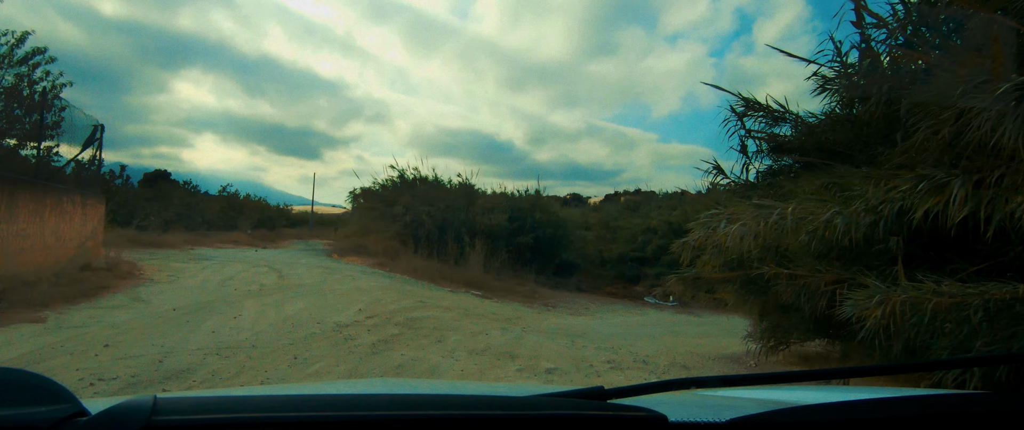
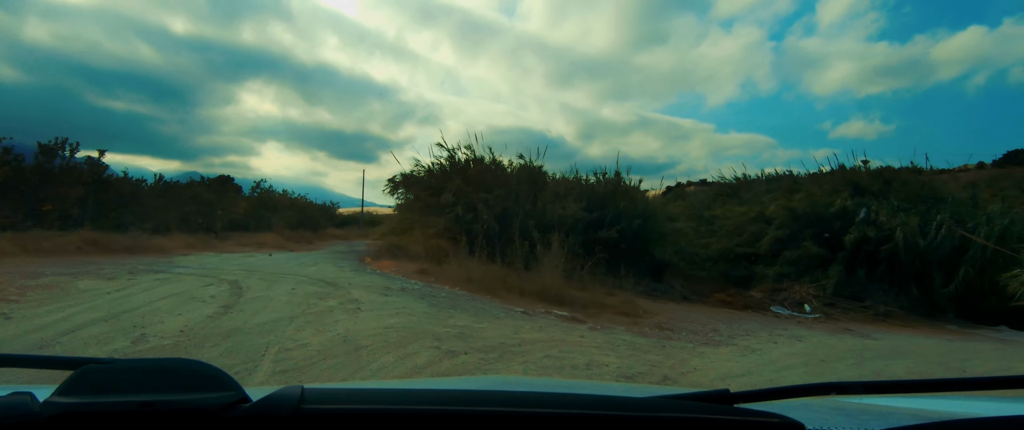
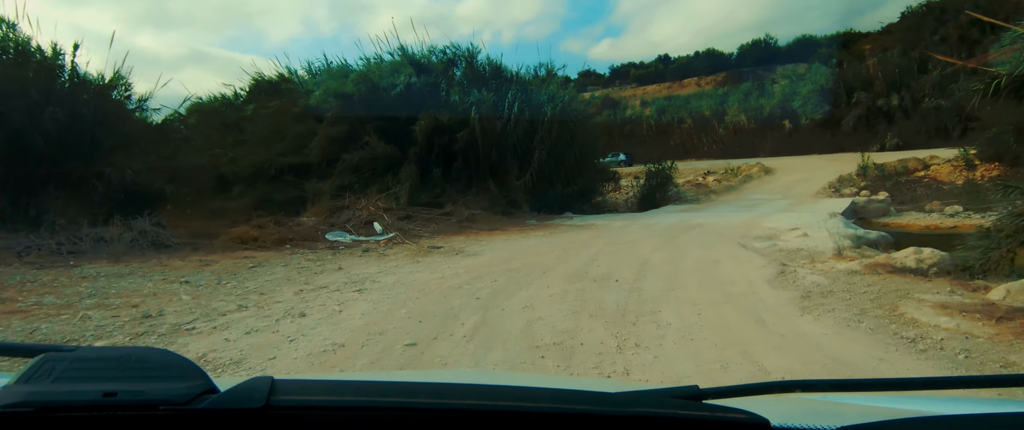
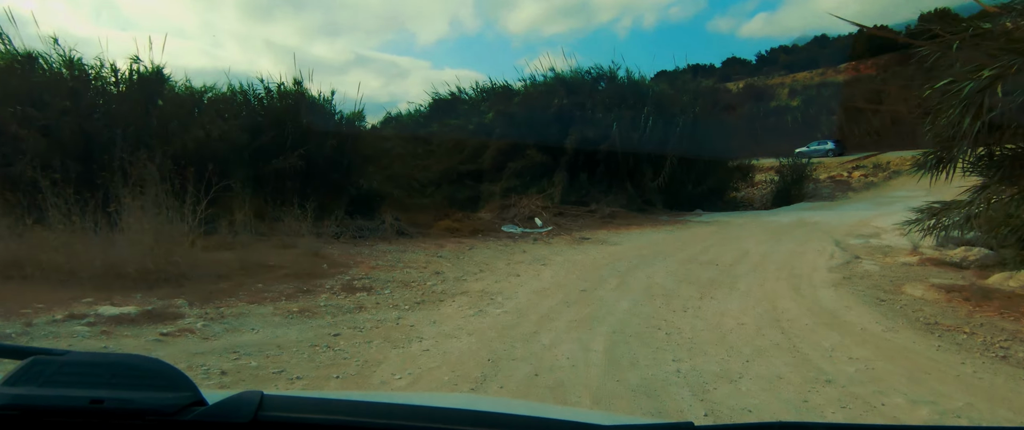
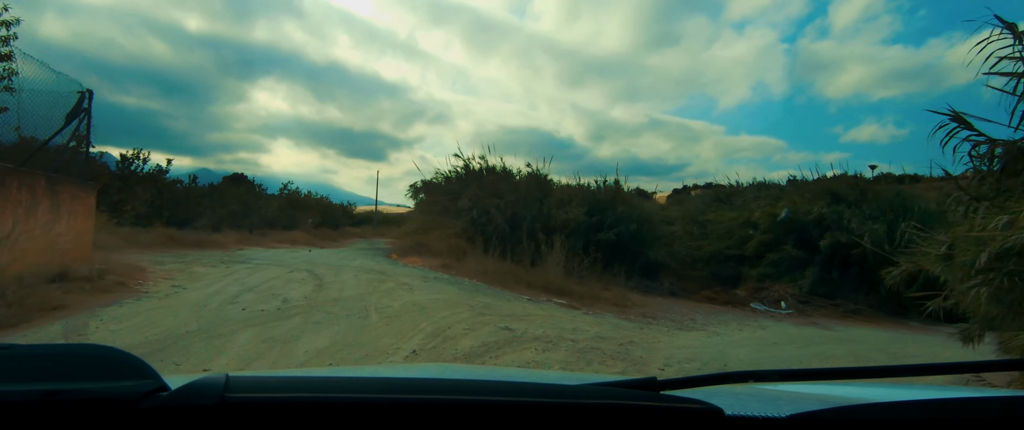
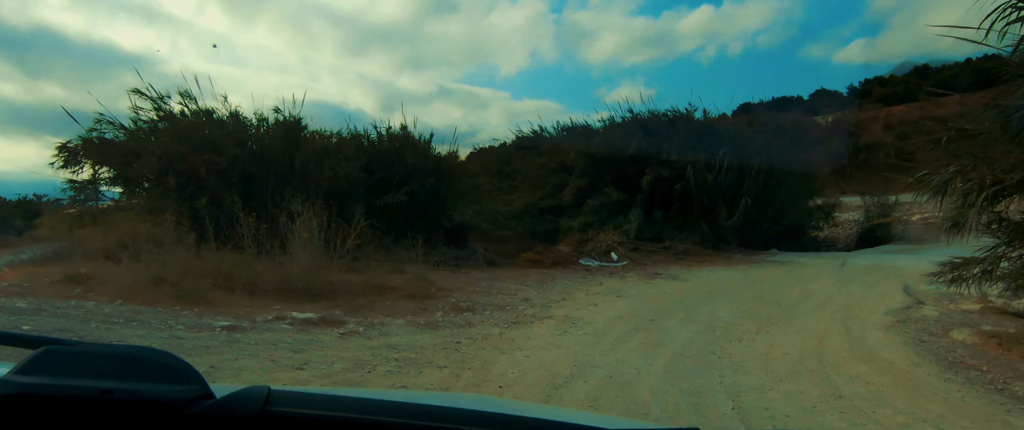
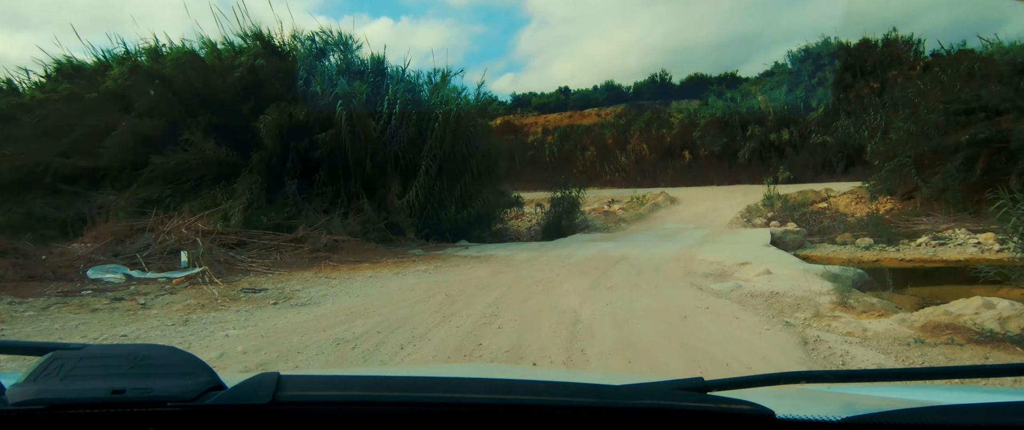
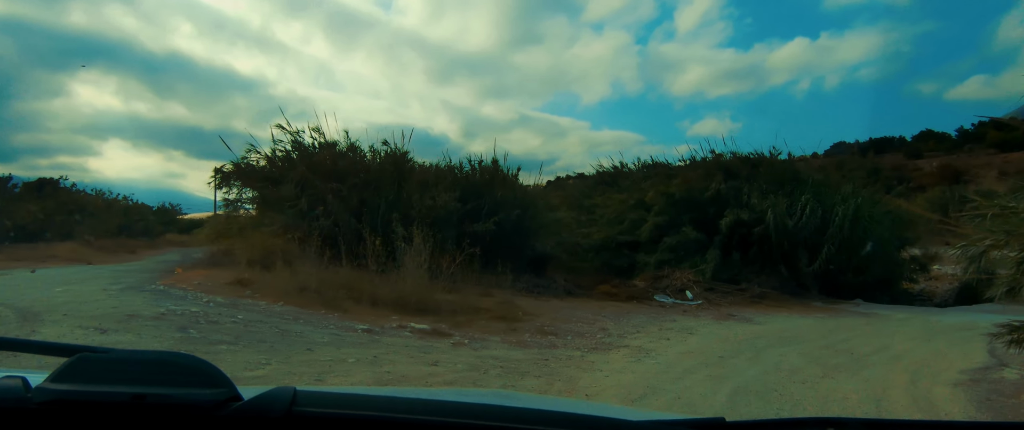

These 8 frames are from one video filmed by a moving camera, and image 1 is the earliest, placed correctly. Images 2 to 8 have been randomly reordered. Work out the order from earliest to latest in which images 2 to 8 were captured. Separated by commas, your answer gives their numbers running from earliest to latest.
5, 2, 8, 6, 4, 3, 7
